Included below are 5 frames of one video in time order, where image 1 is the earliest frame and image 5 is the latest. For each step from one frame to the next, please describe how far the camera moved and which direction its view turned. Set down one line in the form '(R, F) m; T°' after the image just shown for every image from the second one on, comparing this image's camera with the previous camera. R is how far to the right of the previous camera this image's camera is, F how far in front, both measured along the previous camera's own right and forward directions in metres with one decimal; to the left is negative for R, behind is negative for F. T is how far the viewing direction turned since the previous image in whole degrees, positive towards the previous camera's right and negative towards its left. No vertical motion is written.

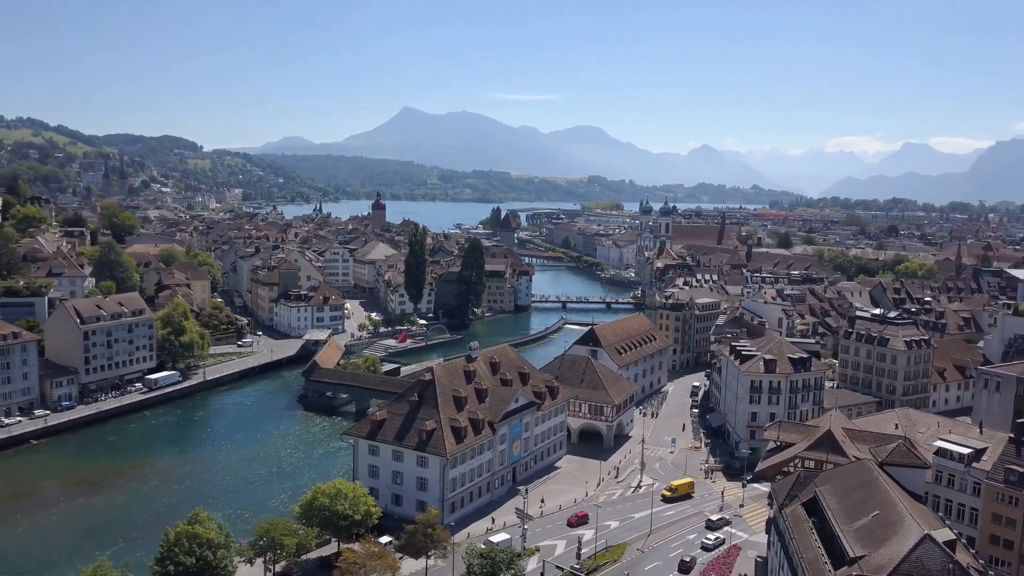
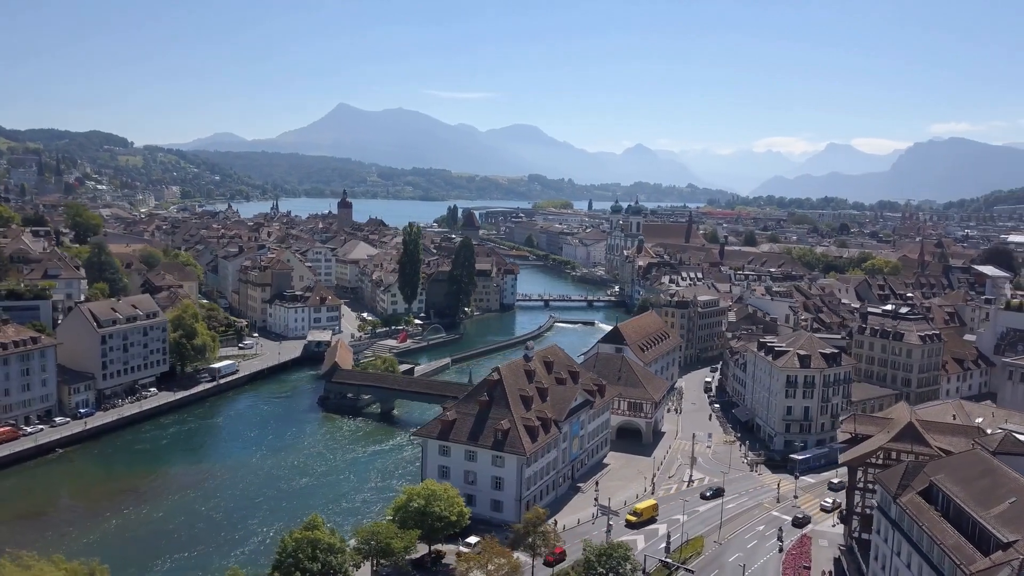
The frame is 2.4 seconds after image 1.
(-4.3, -0.1) m; +4°
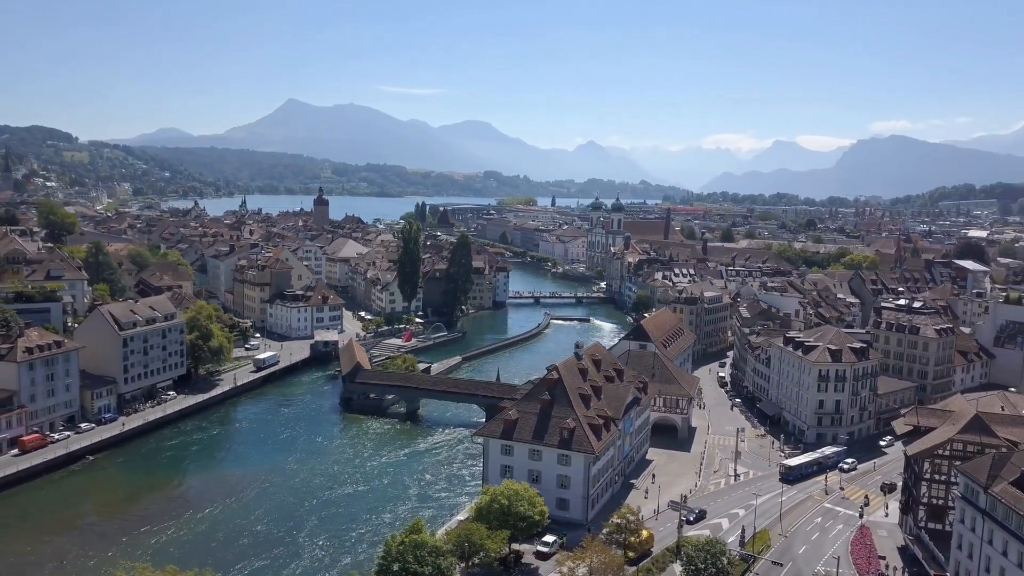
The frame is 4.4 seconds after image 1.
(-3.5, +0.1) m; +3°
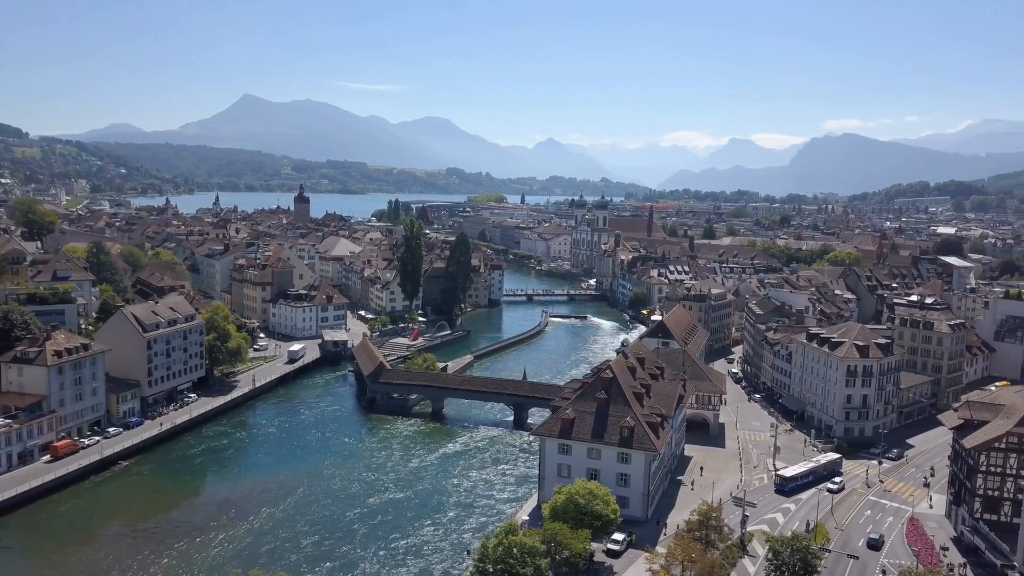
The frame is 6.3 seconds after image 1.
(-3.2, +0.1) m; +3°
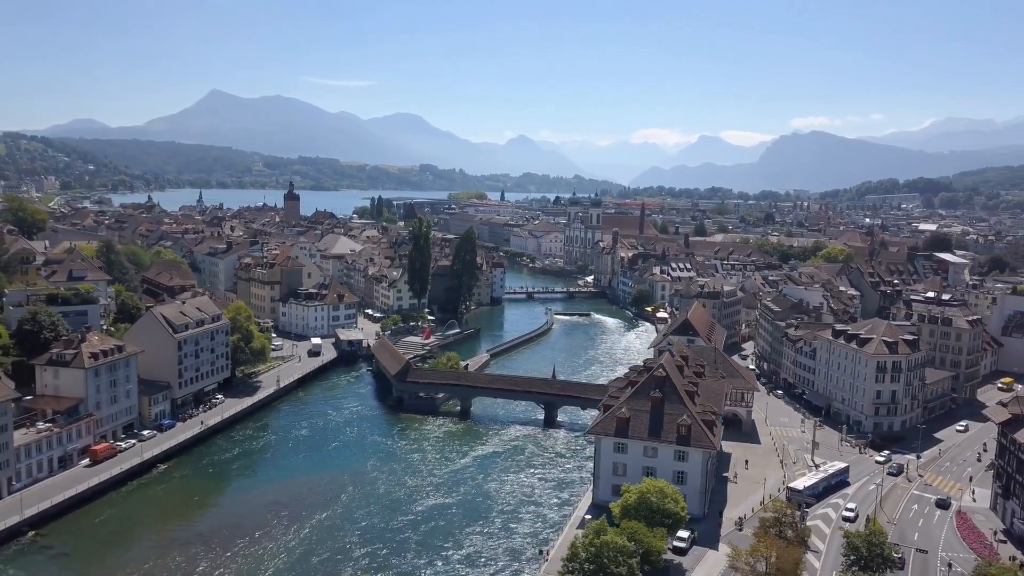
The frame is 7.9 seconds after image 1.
(-2.7, +0.1) m; +2°
